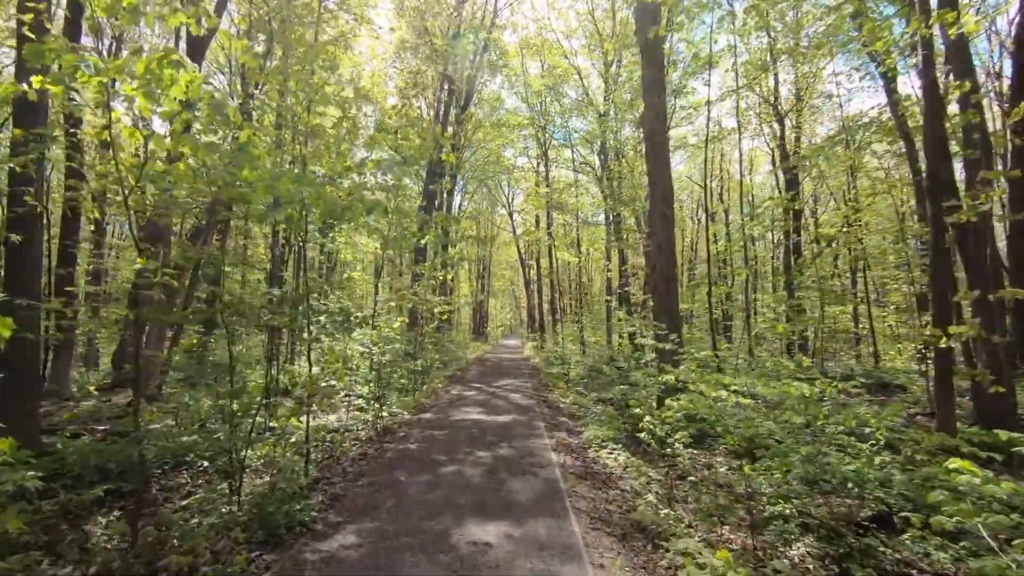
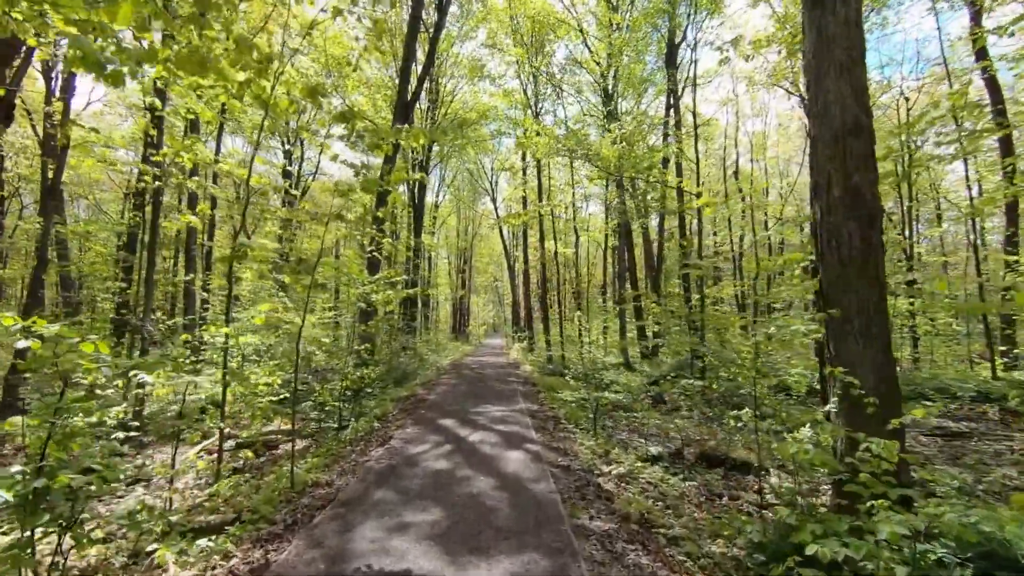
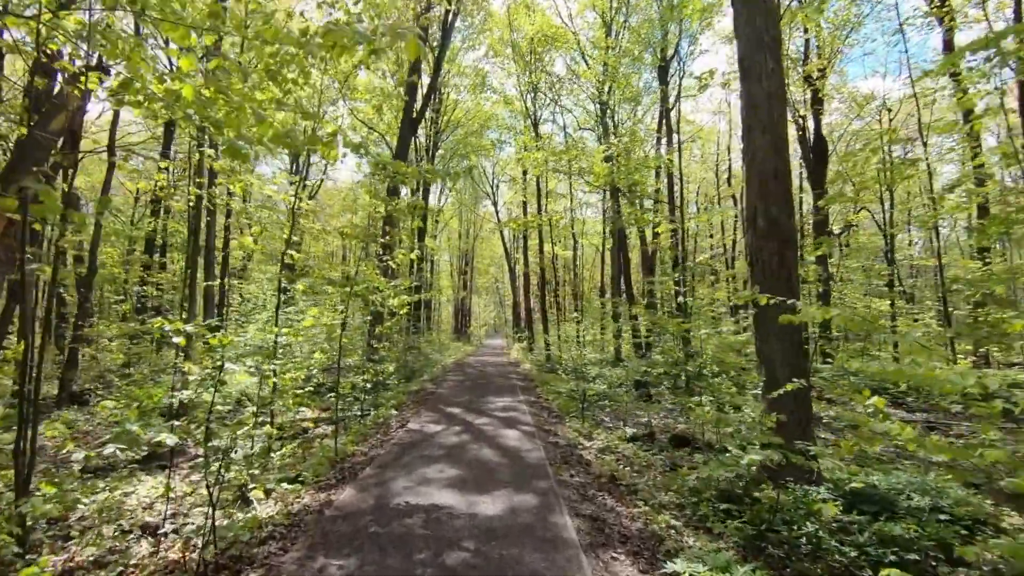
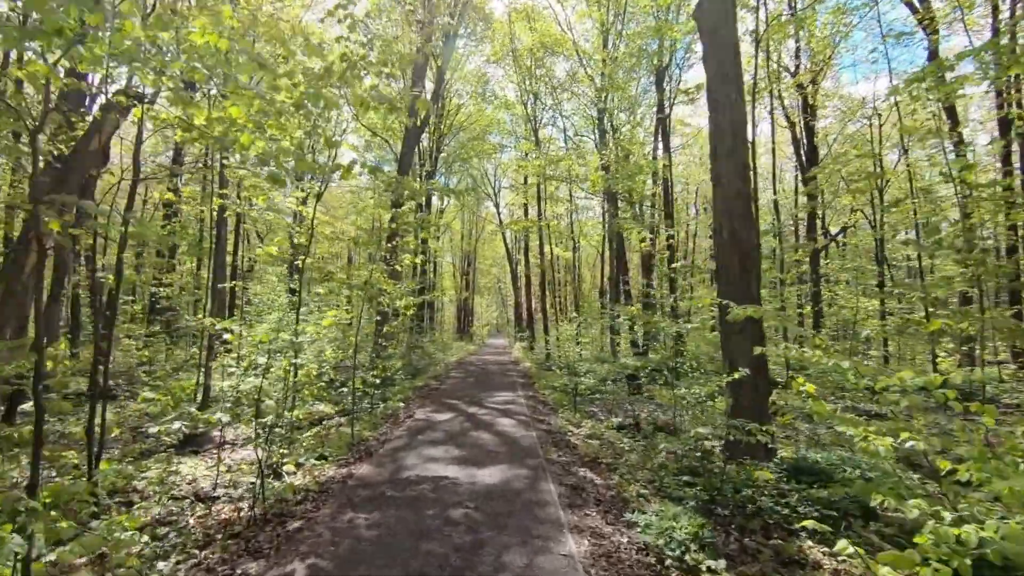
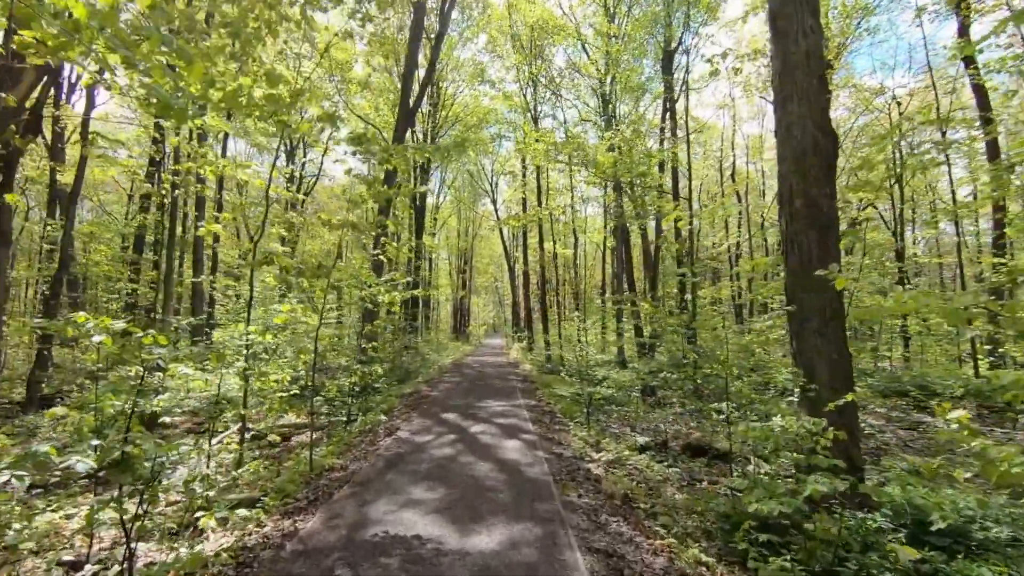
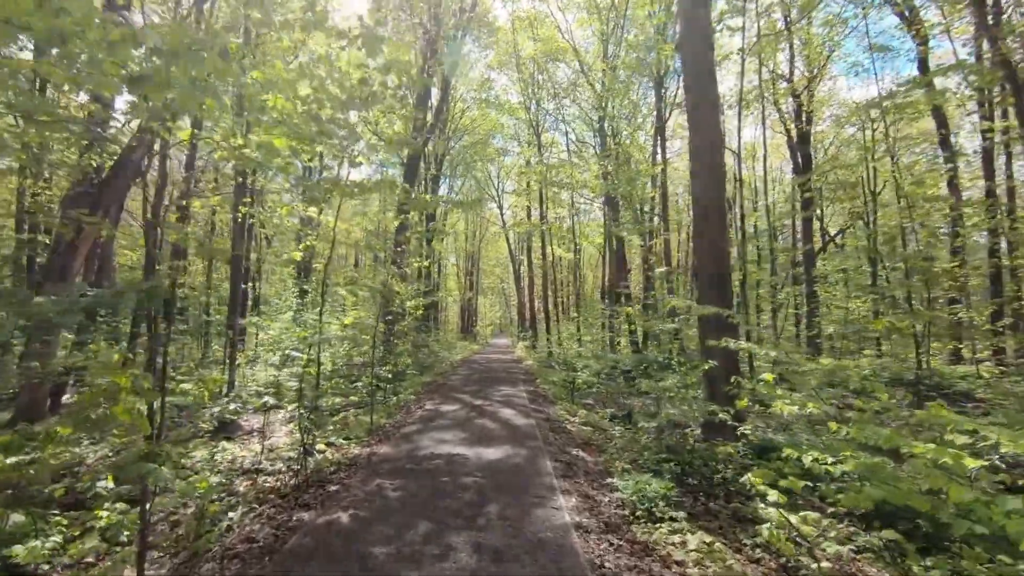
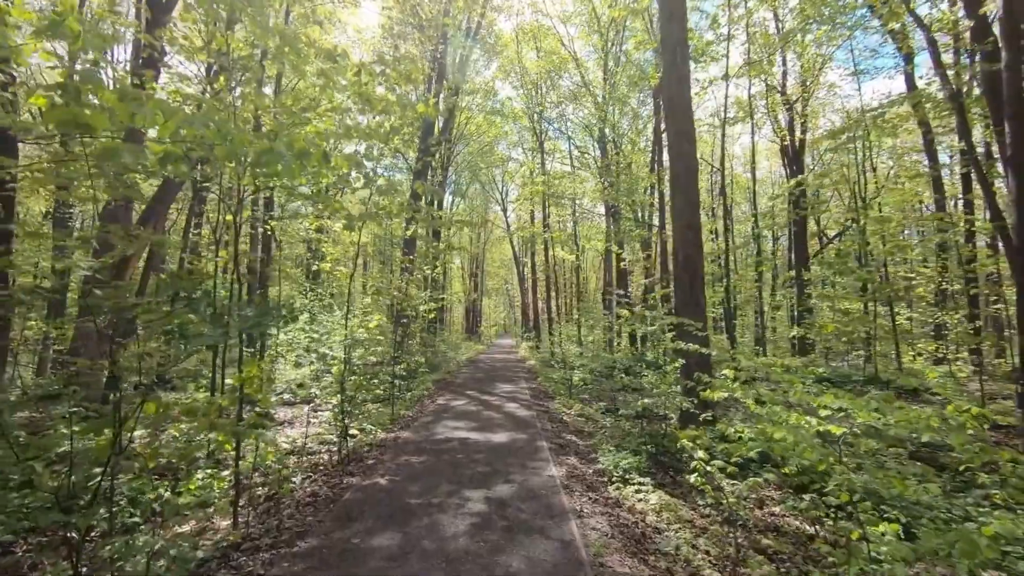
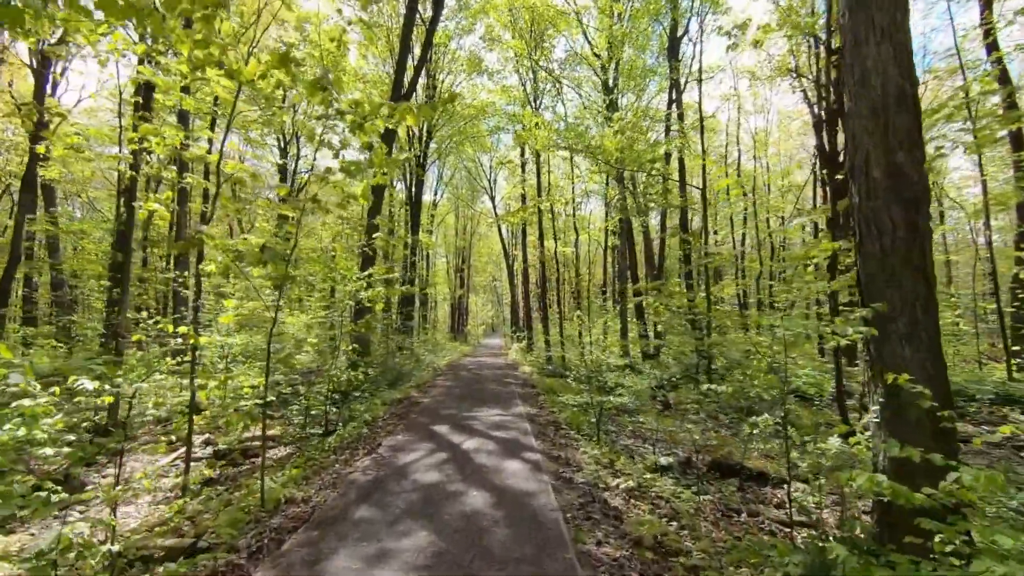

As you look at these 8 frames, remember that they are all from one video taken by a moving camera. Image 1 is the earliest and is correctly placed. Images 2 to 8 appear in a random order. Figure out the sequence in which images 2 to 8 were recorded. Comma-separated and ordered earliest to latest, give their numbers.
7, 6, 4, 3, 5, 2, 8
